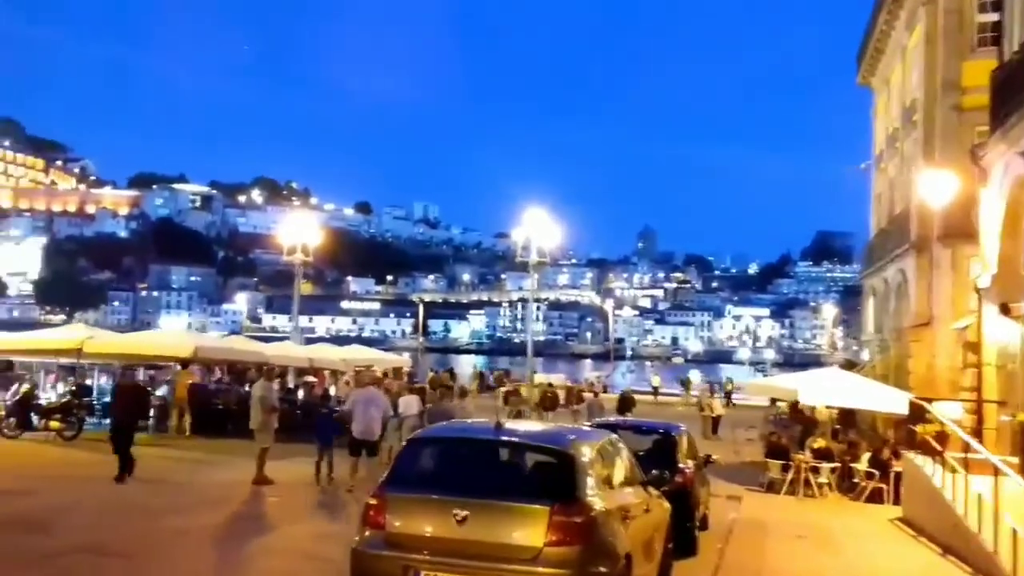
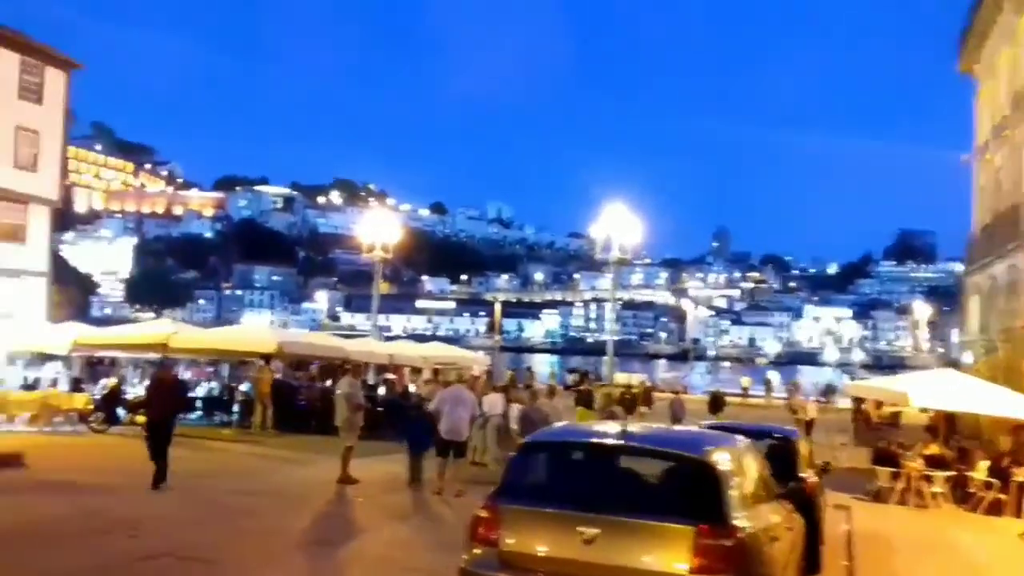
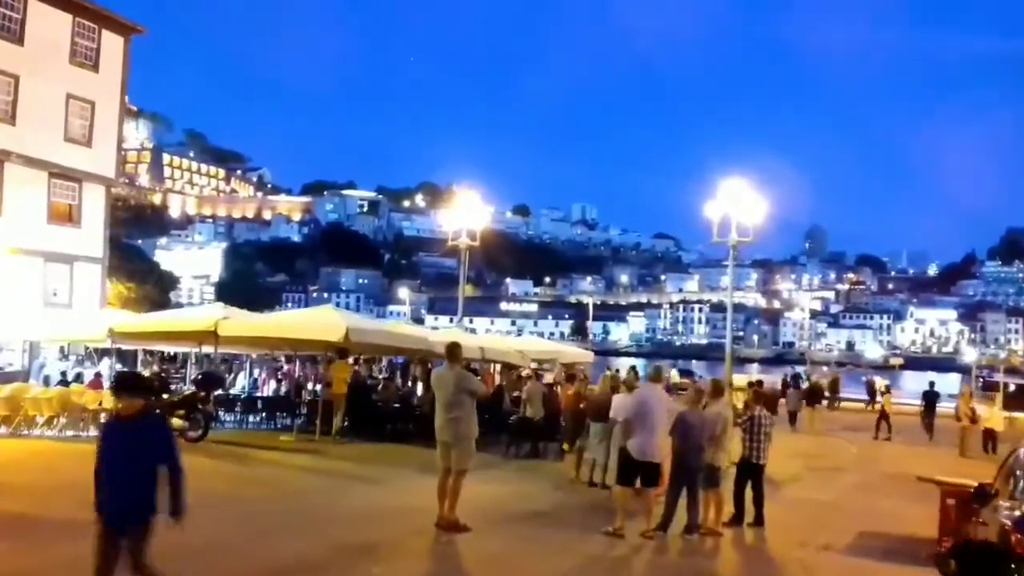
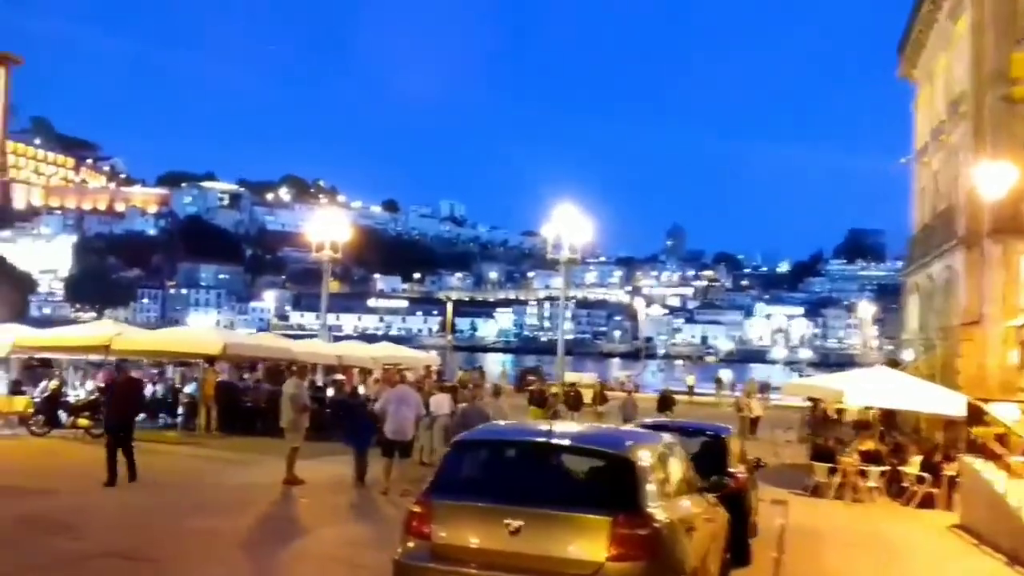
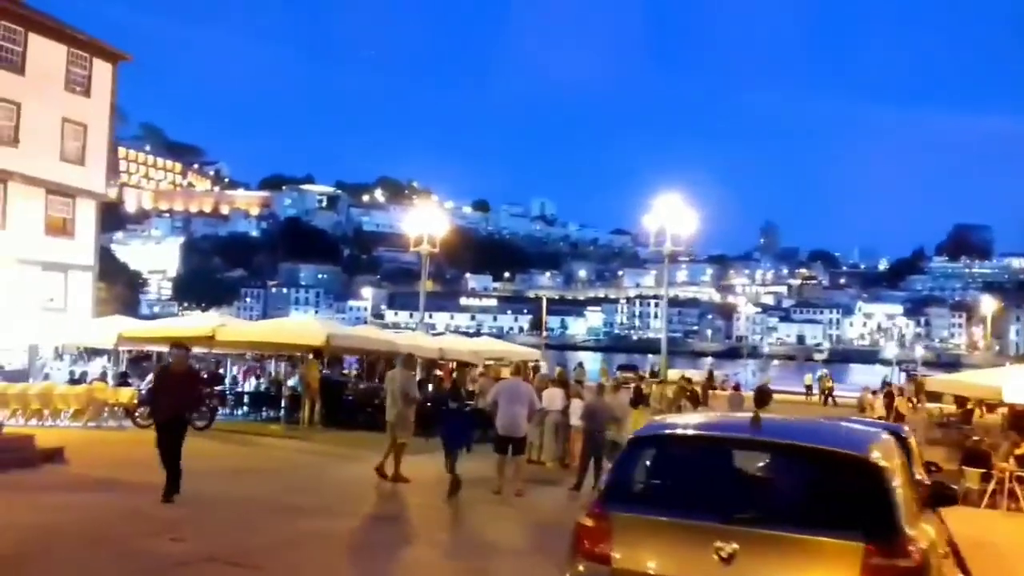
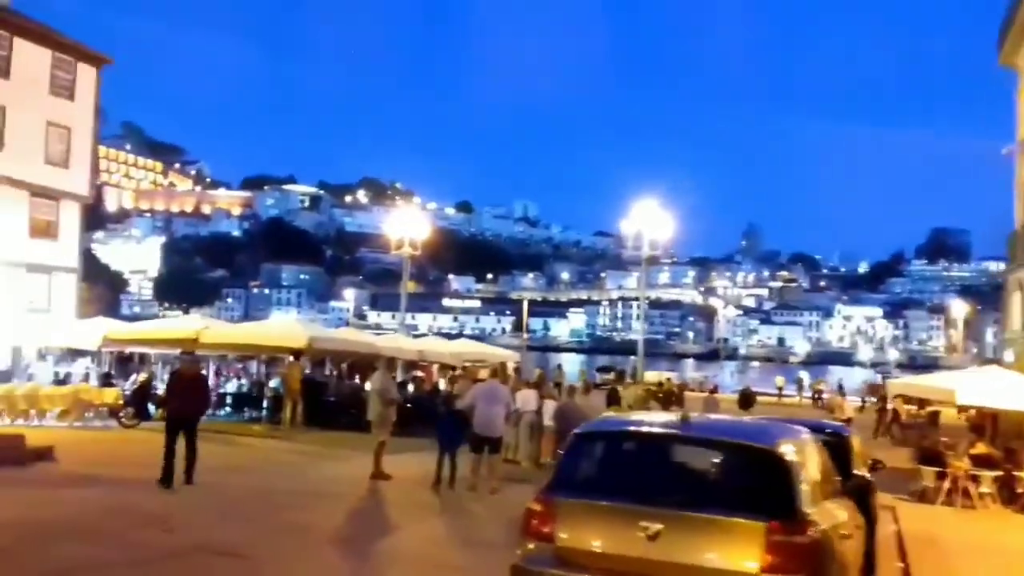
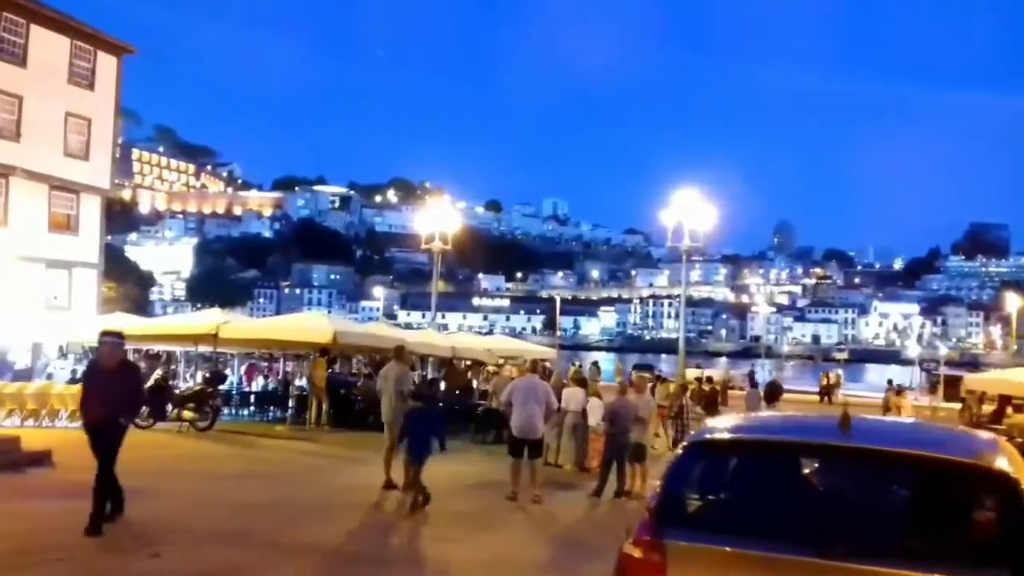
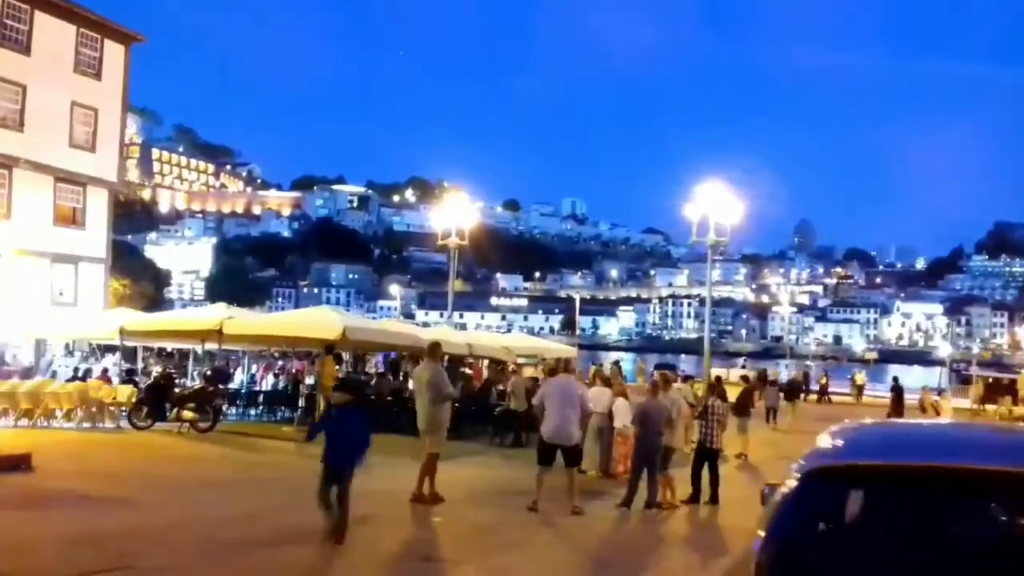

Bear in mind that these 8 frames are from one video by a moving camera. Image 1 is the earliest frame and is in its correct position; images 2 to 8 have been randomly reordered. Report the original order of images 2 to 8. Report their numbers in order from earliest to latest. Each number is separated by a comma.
4, 2, 6, 5, 7, 8, 3
